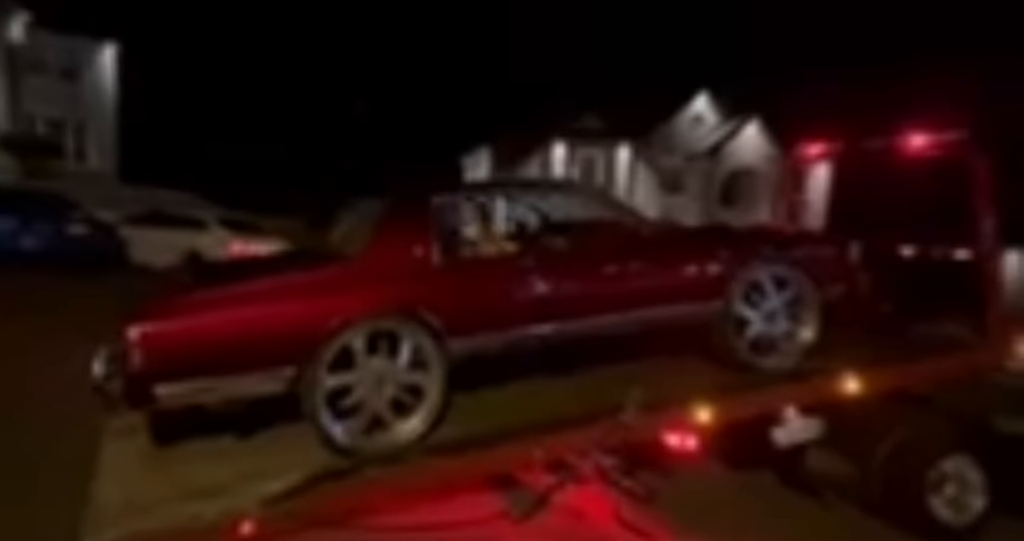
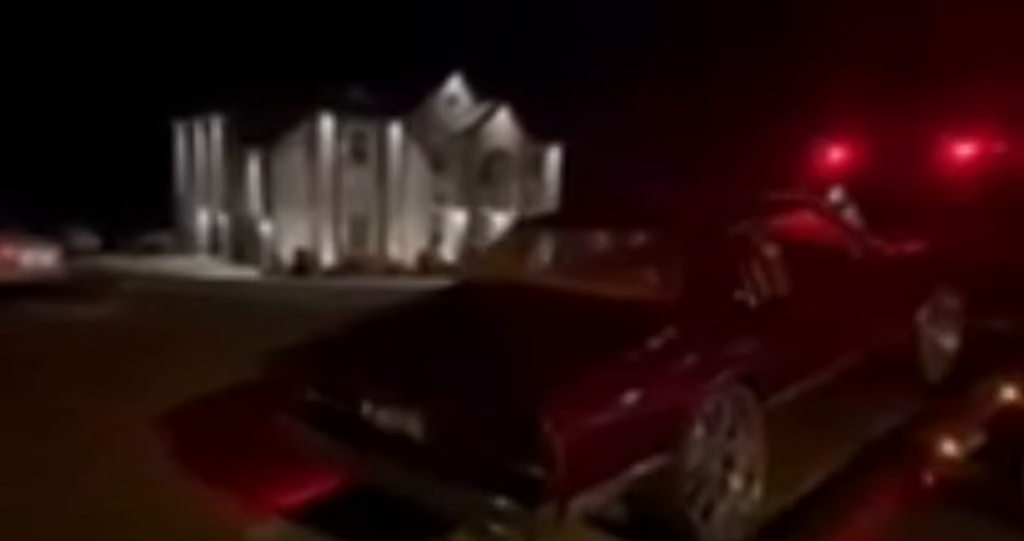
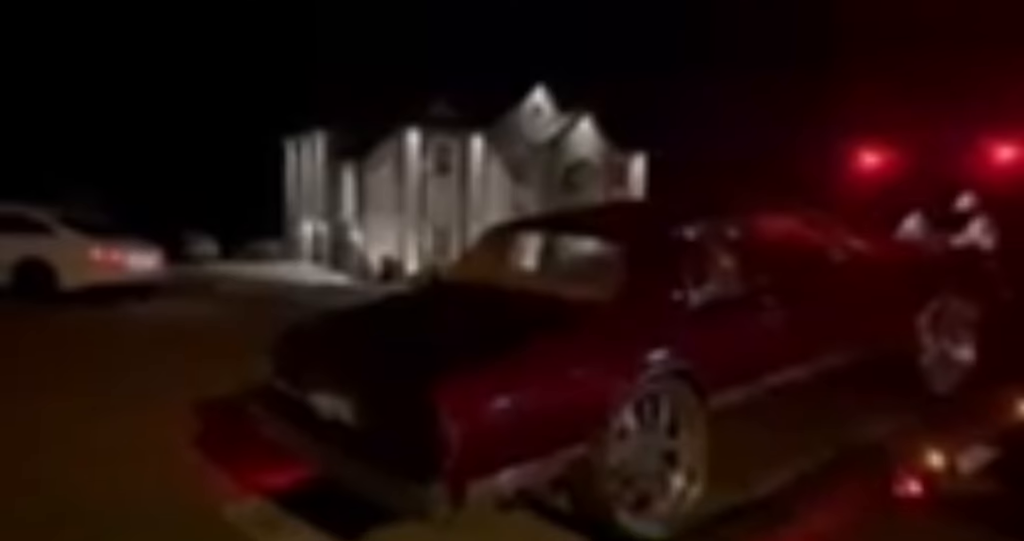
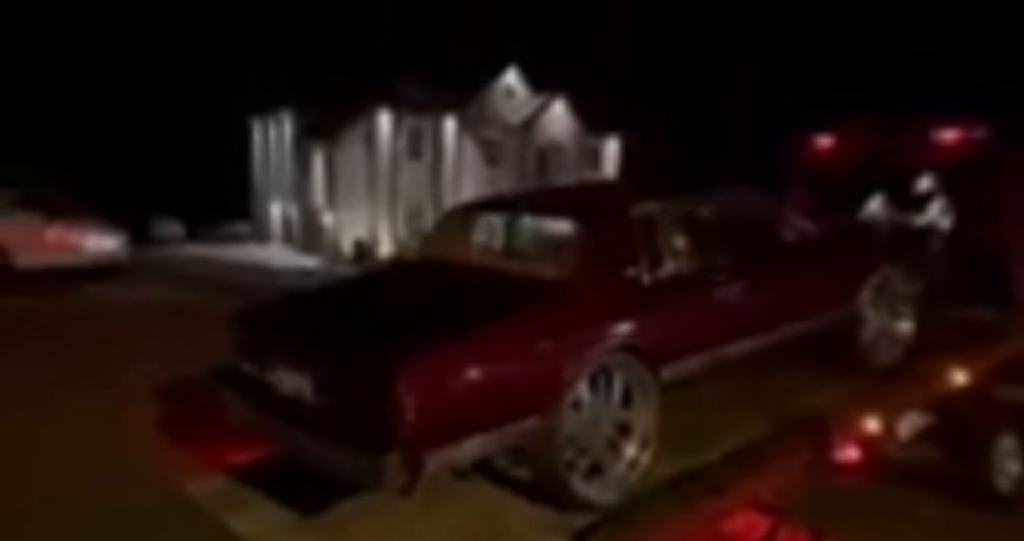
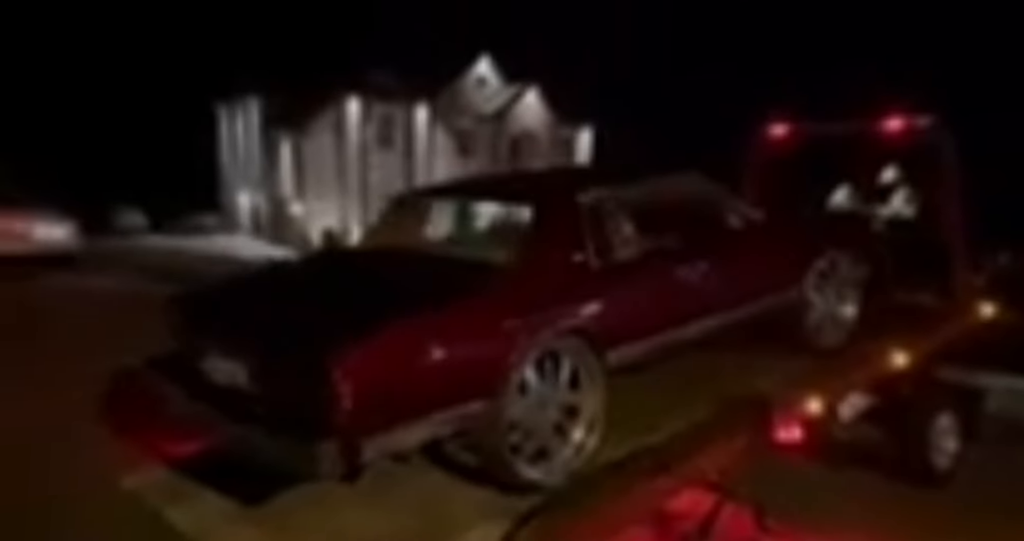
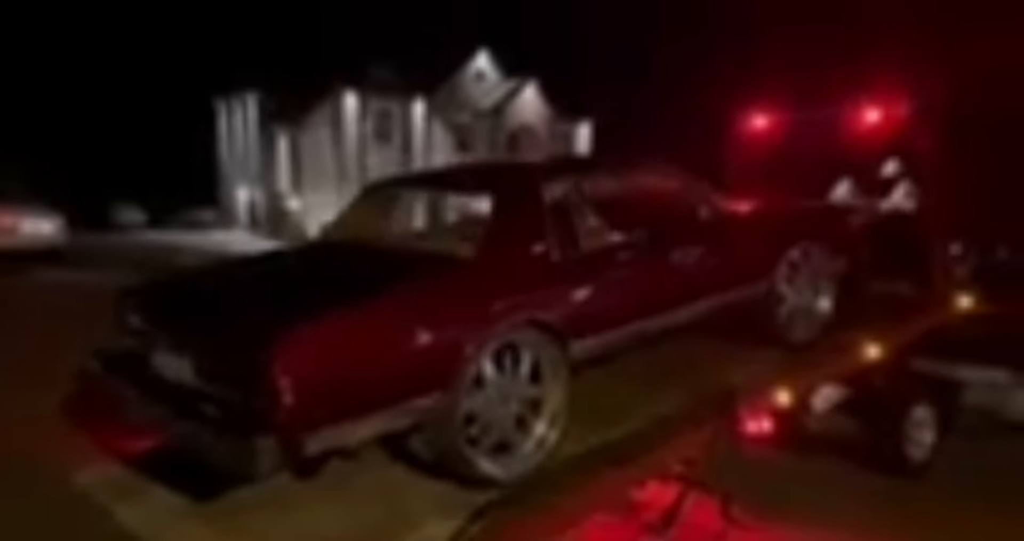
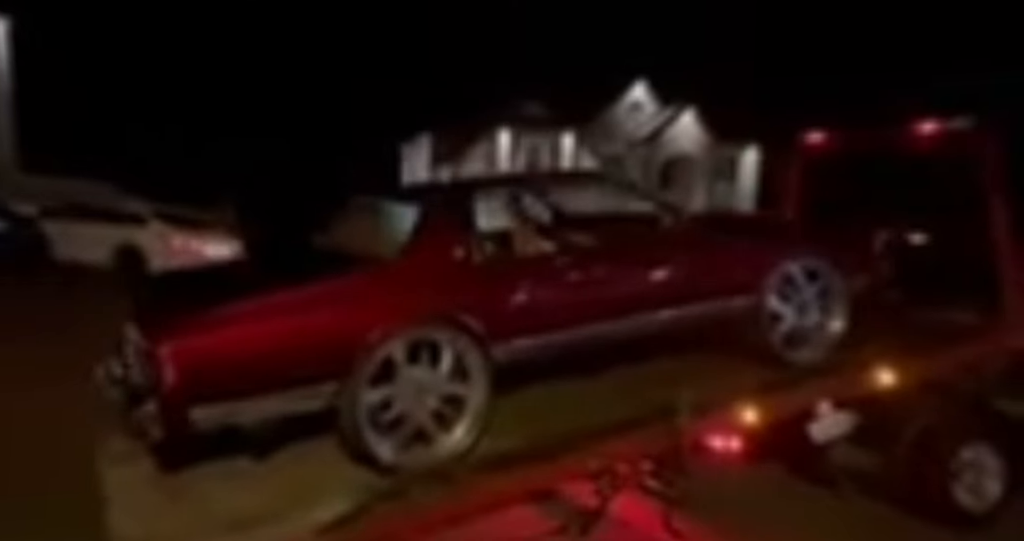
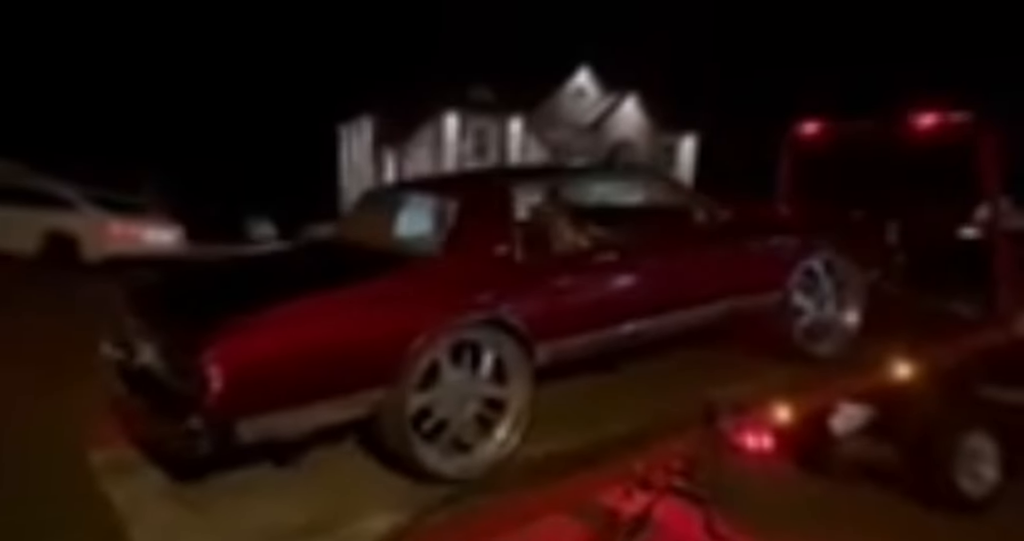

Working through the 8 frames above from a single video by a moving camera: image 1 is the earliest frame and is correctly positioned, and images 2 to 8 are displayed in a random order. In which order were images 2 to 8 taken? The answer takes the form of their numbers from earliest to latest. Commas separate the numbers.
7, 8, 6, 5, 4, 3, 2
